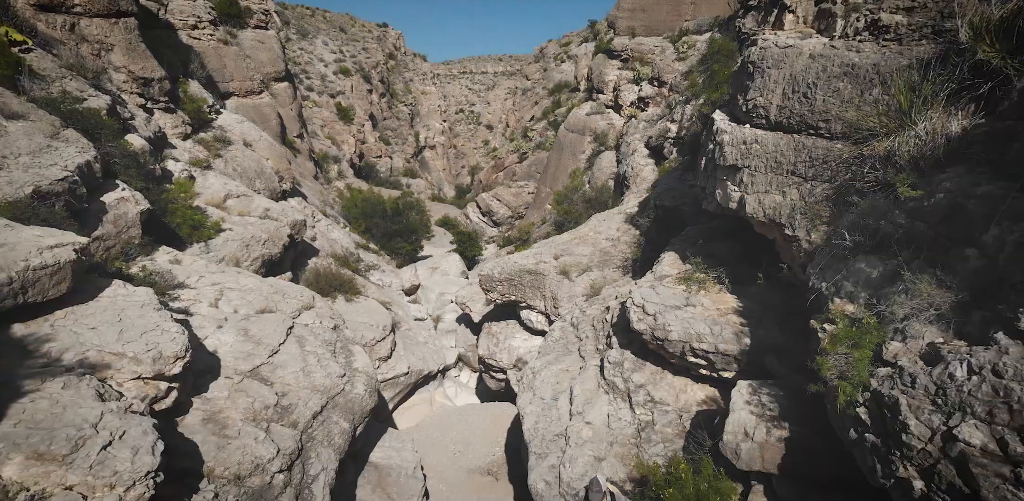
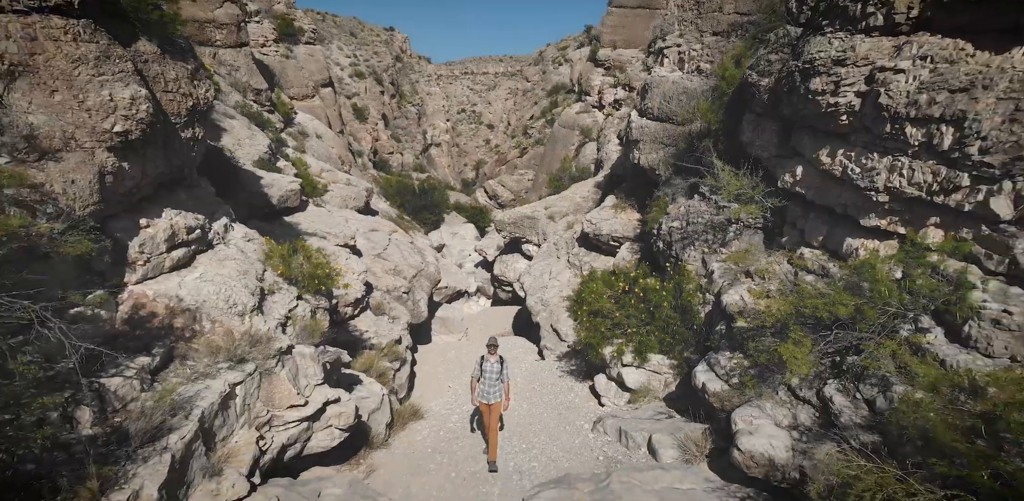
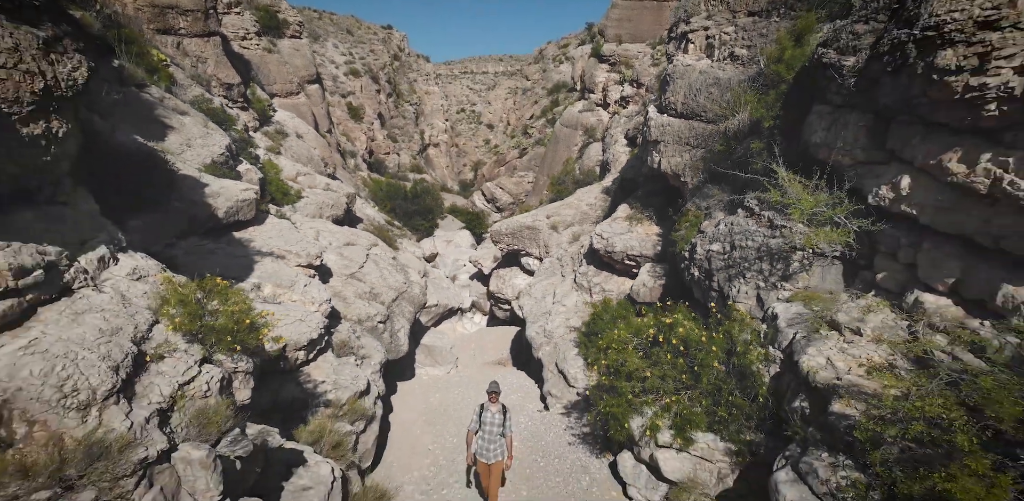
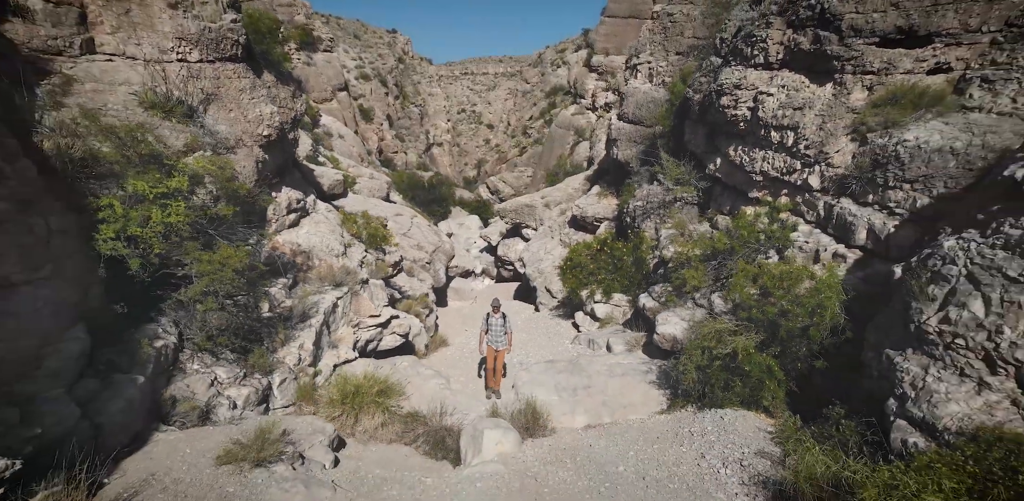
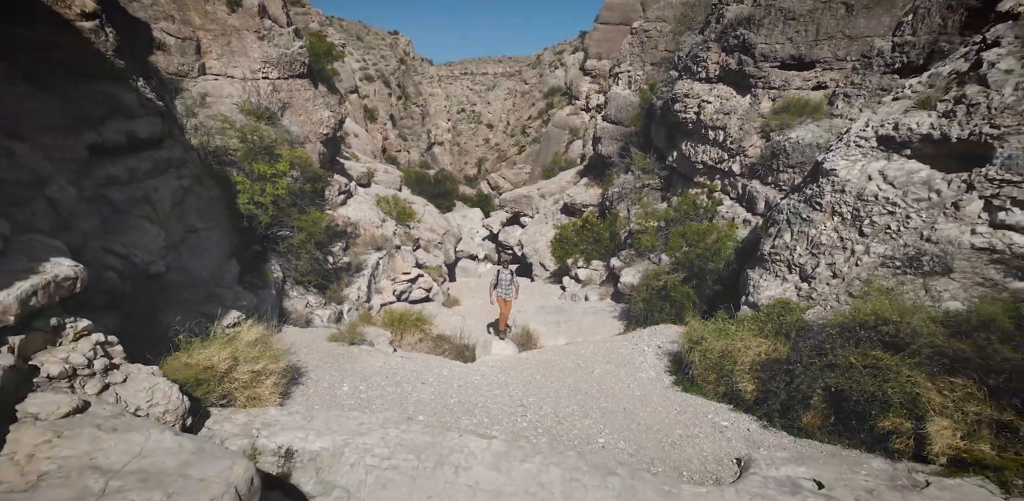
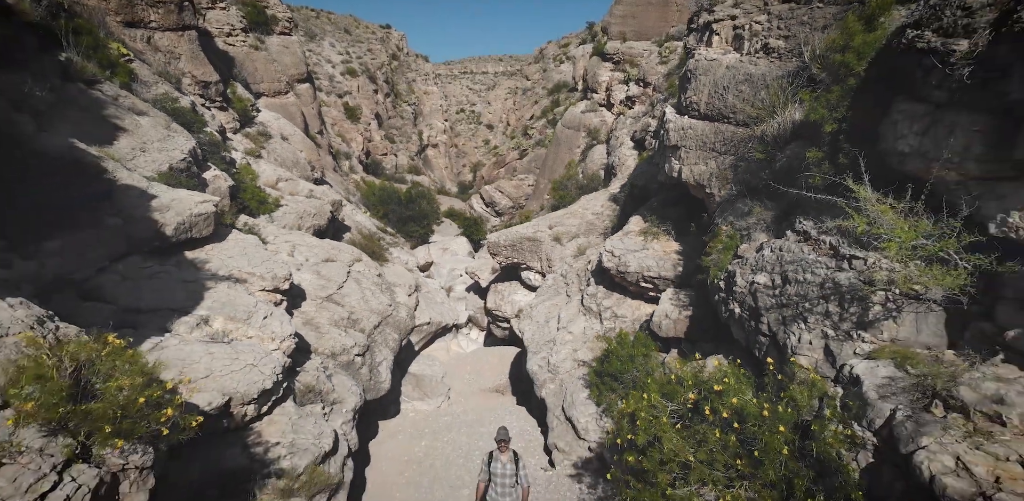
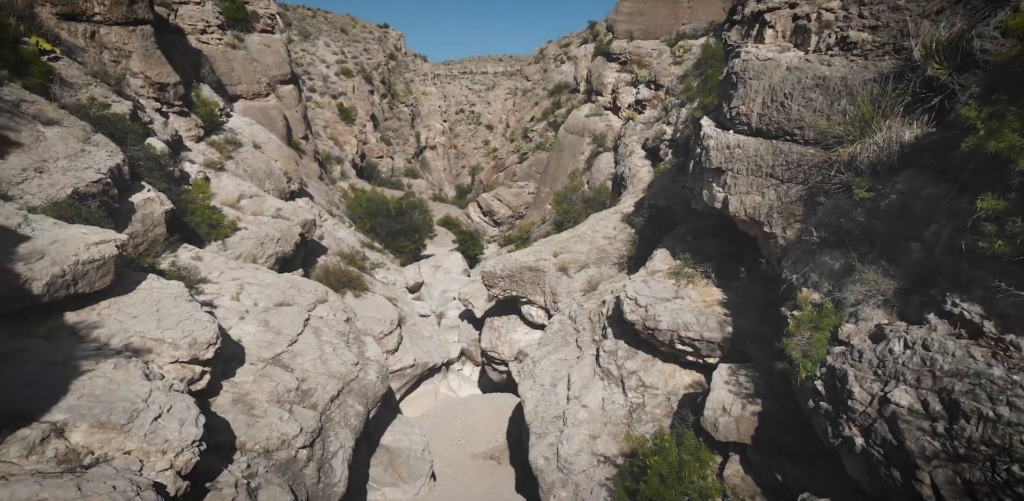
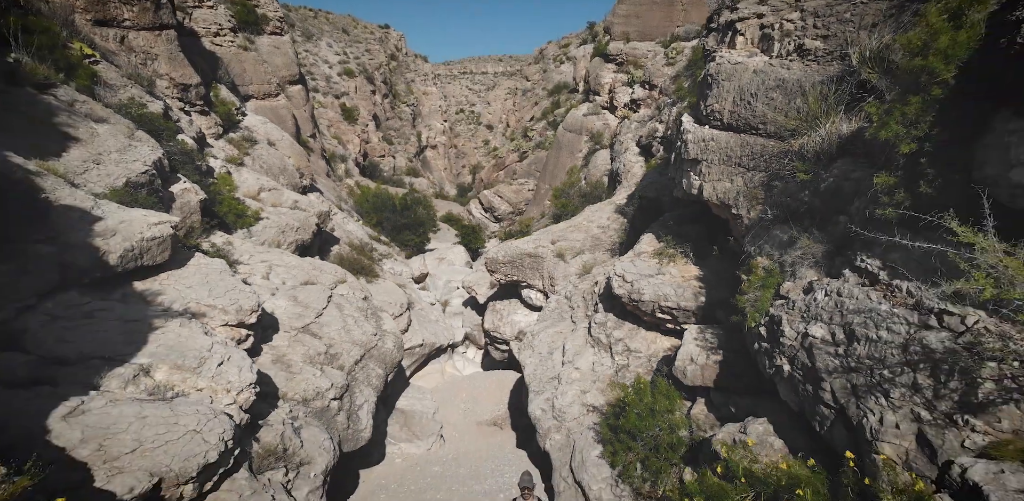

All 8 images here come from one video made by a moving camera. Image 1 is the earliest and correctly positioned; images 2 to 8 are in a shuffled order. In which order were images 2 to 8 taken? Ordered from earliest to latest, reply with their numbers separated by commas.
7, 8, 6, 3, 2, 4, 5
